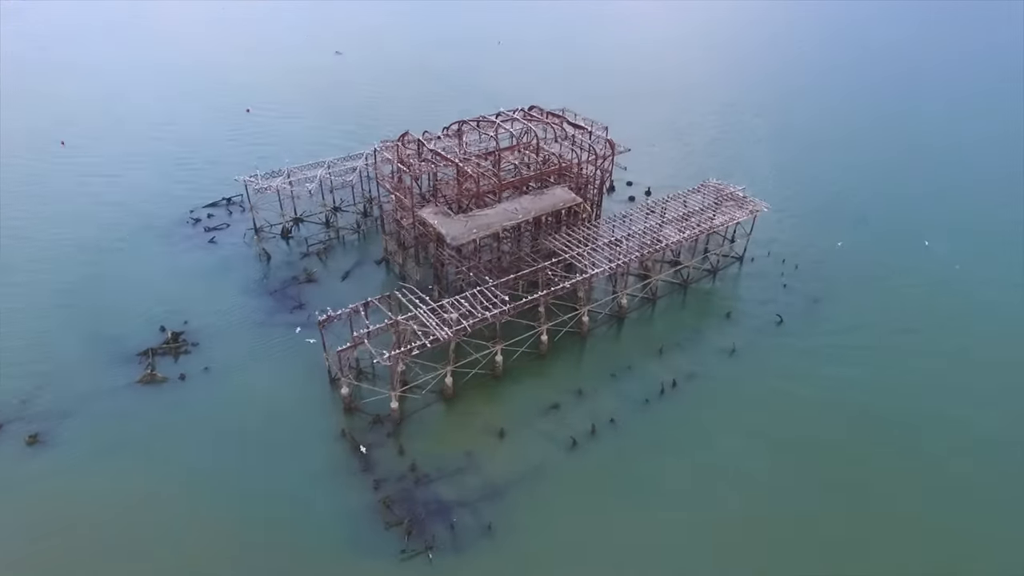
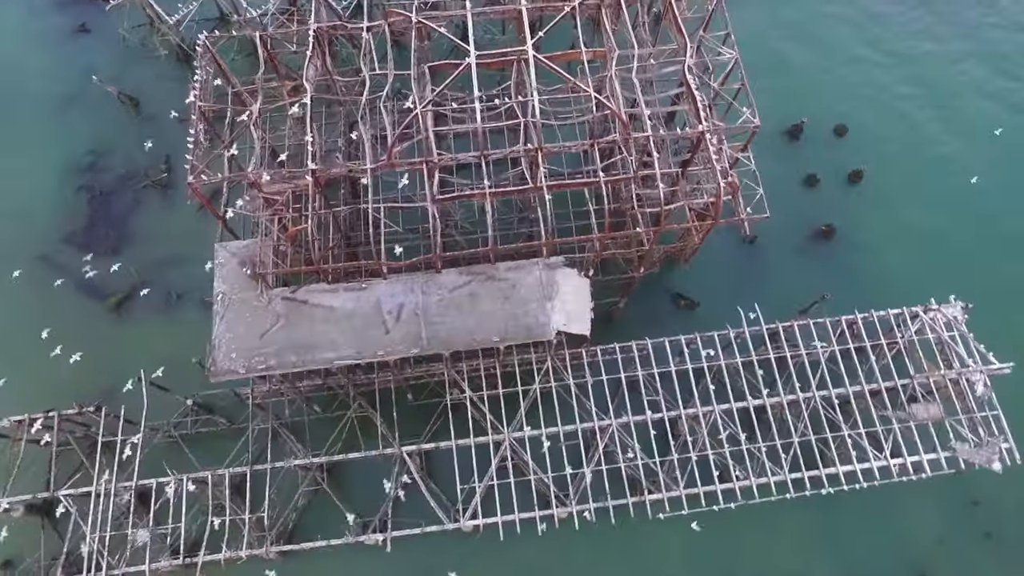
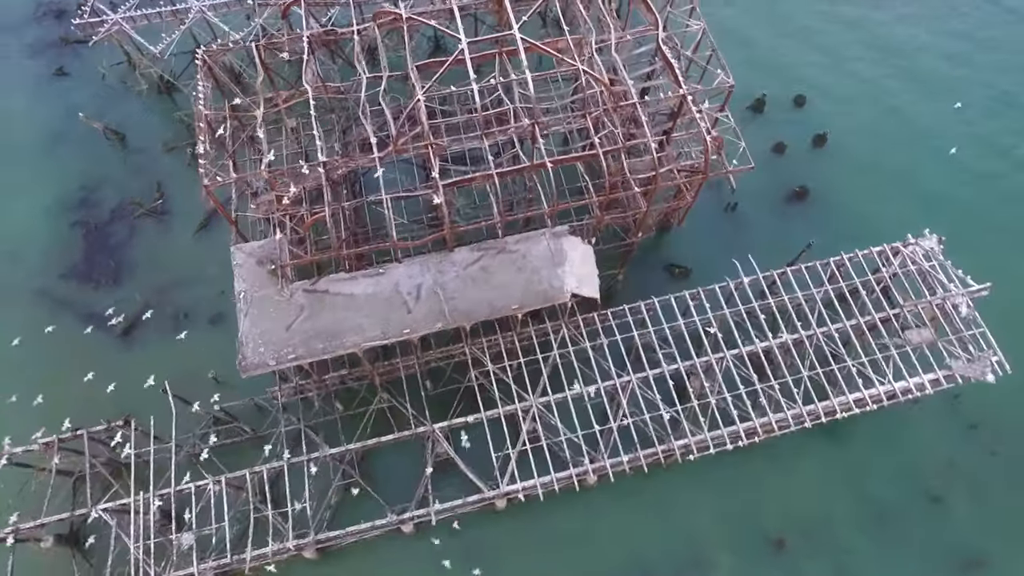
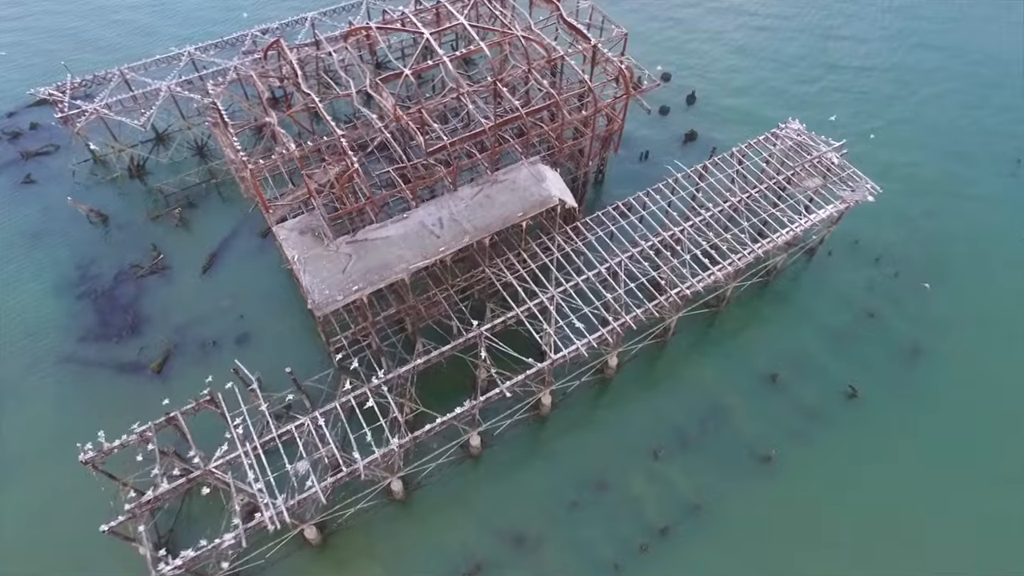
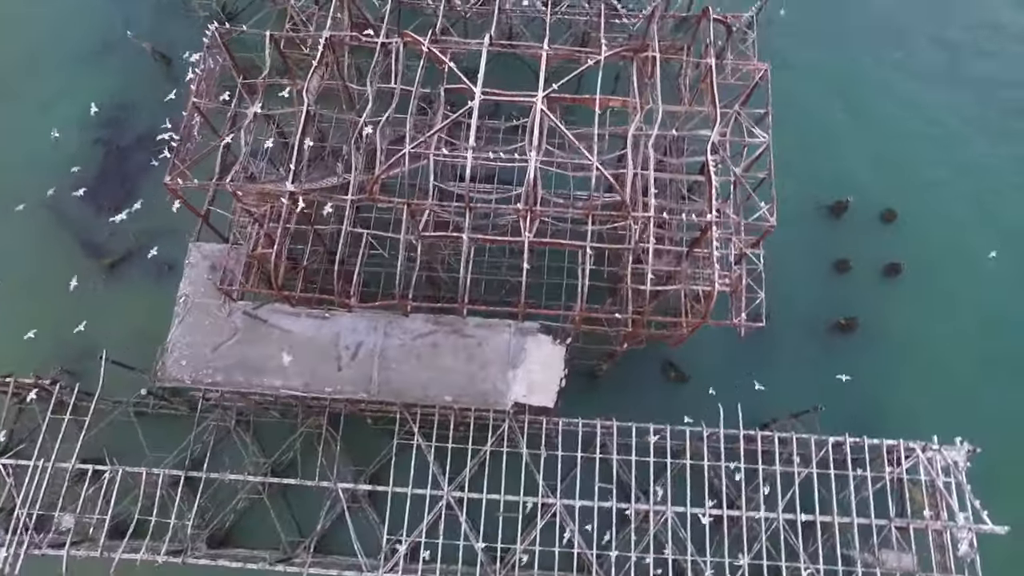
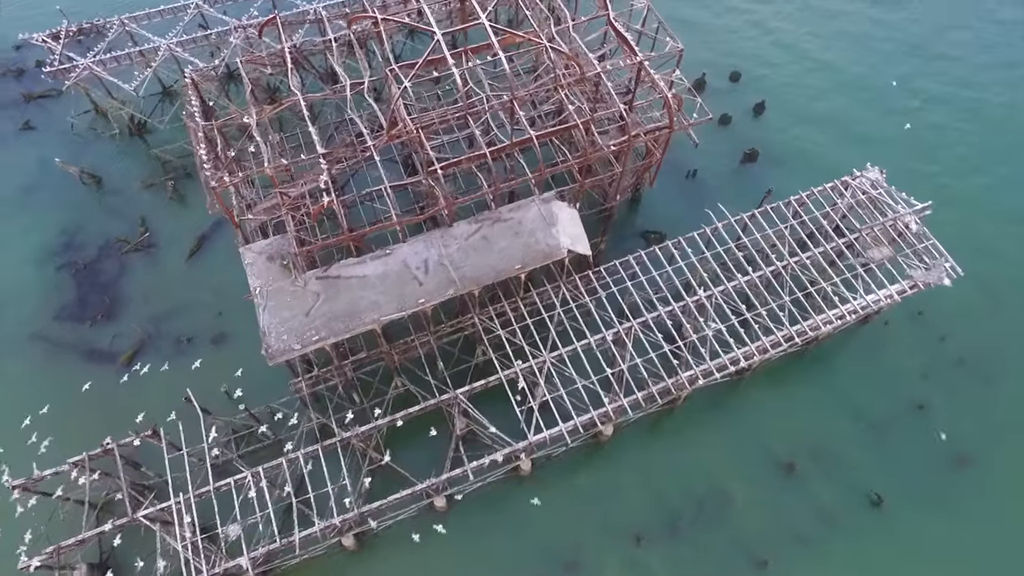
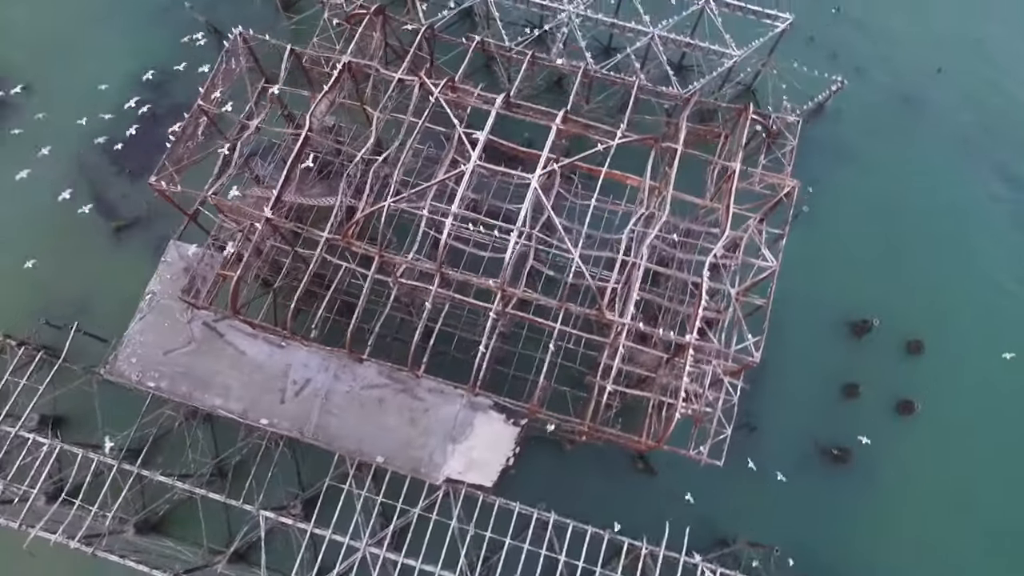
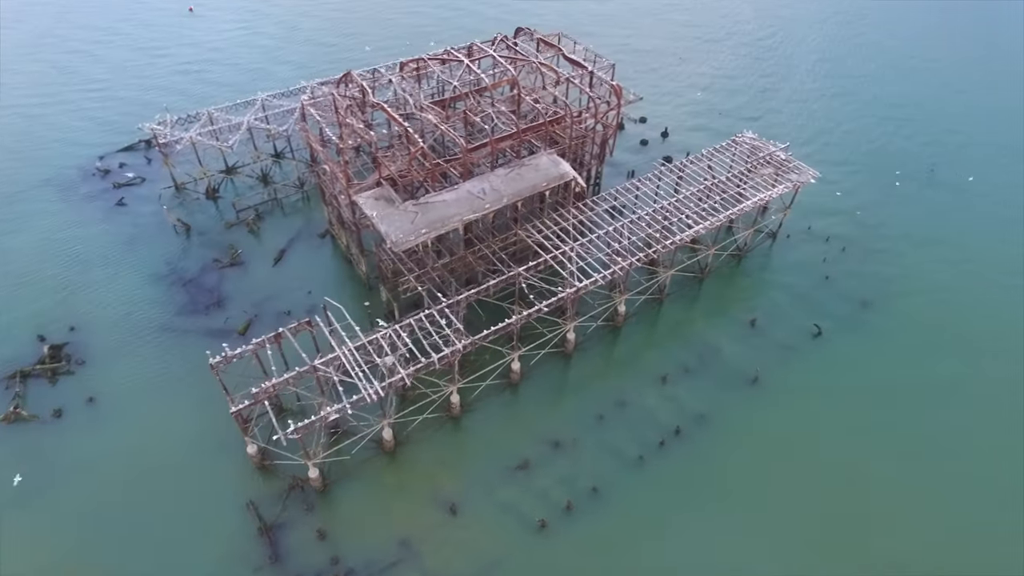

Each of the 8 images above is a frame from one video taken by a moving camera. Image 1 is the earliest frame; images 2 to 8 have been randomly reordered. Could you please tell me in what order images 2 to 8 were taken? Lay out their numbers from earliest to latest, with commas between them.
8, 4, 6, 3, 2, 5, 7
